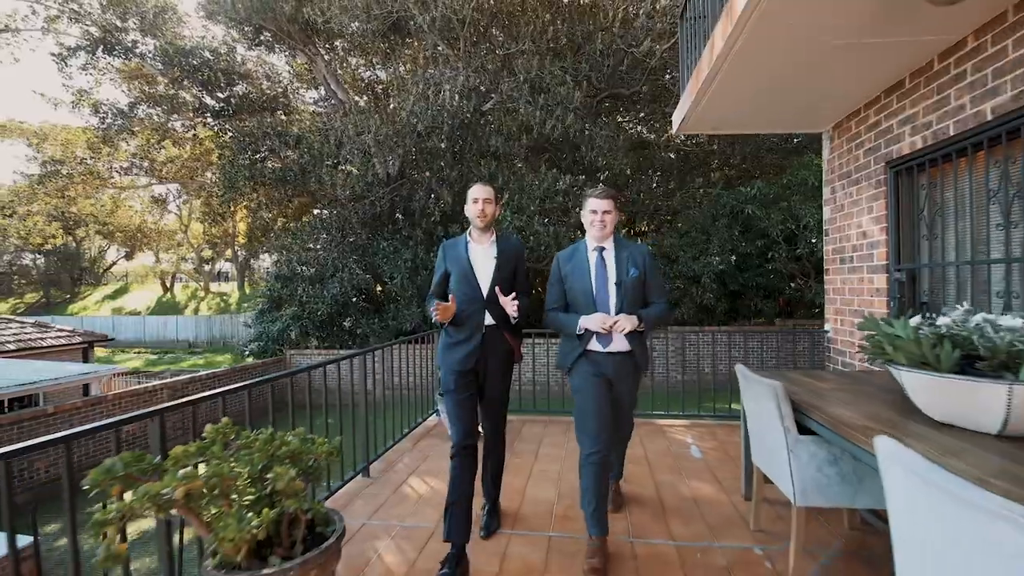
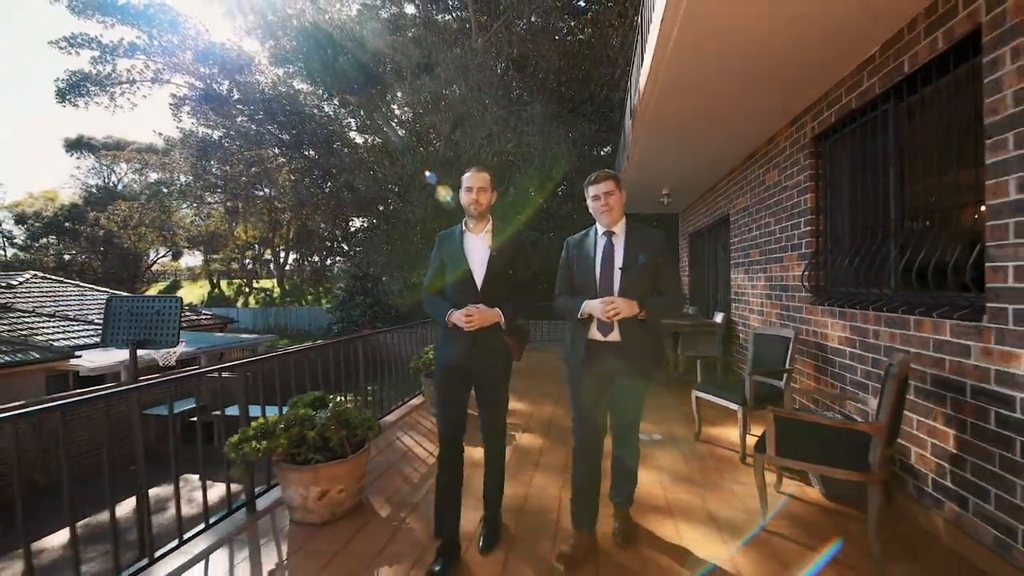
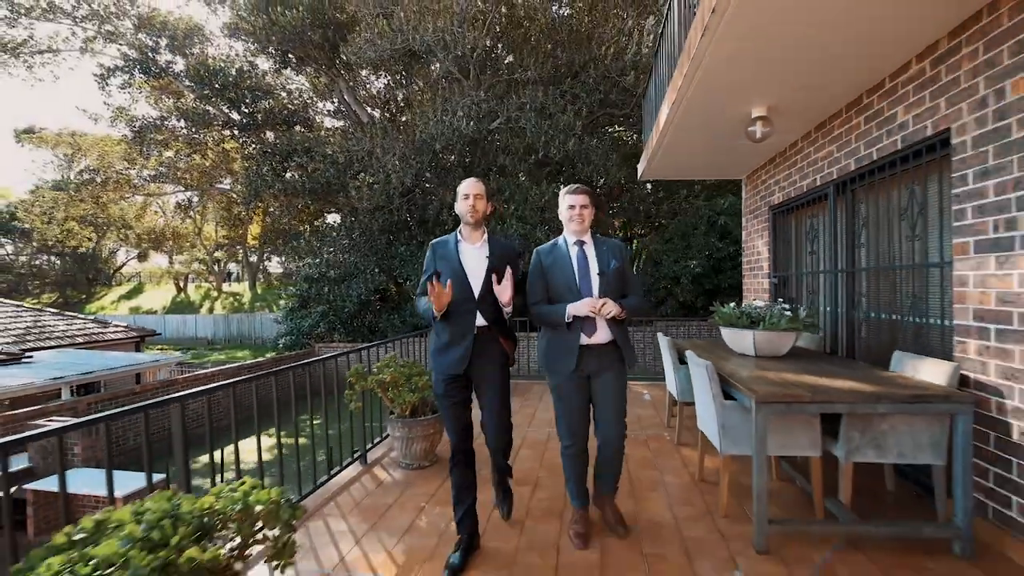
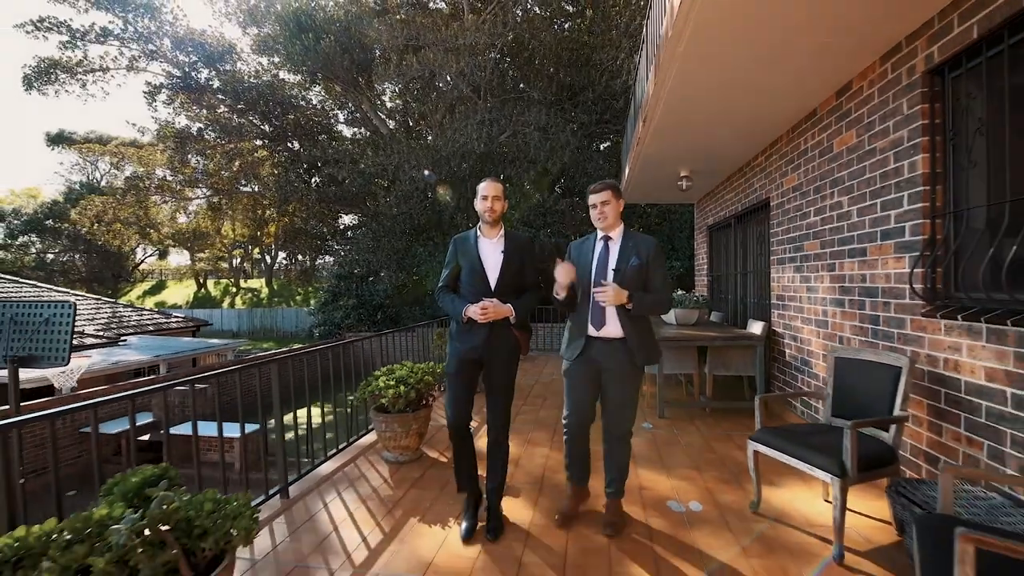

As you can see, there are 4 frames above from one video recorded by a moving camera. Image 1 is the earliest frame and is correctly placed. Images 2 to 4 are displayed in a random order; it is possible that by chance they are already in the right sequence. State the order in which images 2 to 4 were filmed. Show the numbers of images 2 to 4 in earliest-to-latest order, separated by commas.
3, 4, 2
